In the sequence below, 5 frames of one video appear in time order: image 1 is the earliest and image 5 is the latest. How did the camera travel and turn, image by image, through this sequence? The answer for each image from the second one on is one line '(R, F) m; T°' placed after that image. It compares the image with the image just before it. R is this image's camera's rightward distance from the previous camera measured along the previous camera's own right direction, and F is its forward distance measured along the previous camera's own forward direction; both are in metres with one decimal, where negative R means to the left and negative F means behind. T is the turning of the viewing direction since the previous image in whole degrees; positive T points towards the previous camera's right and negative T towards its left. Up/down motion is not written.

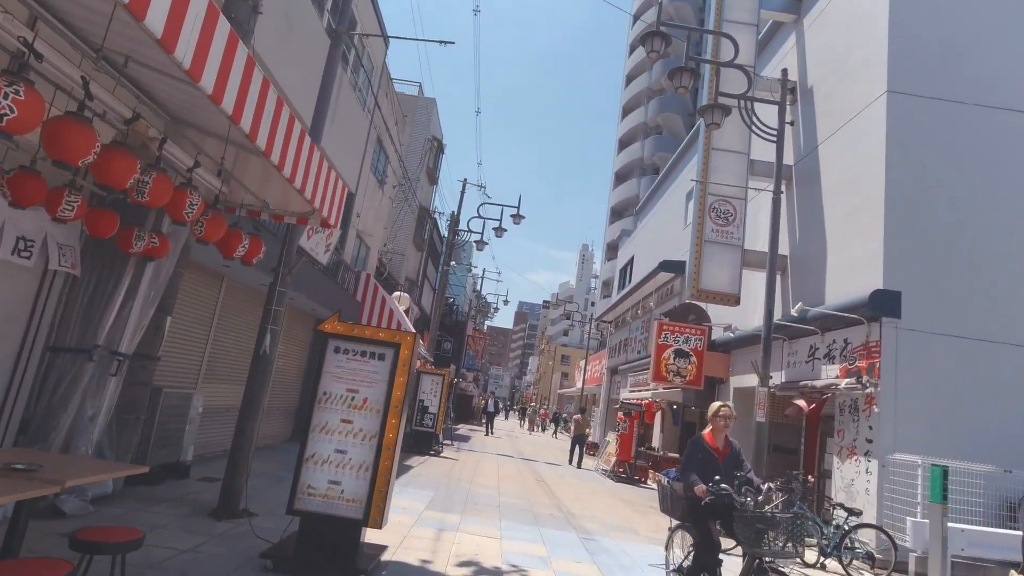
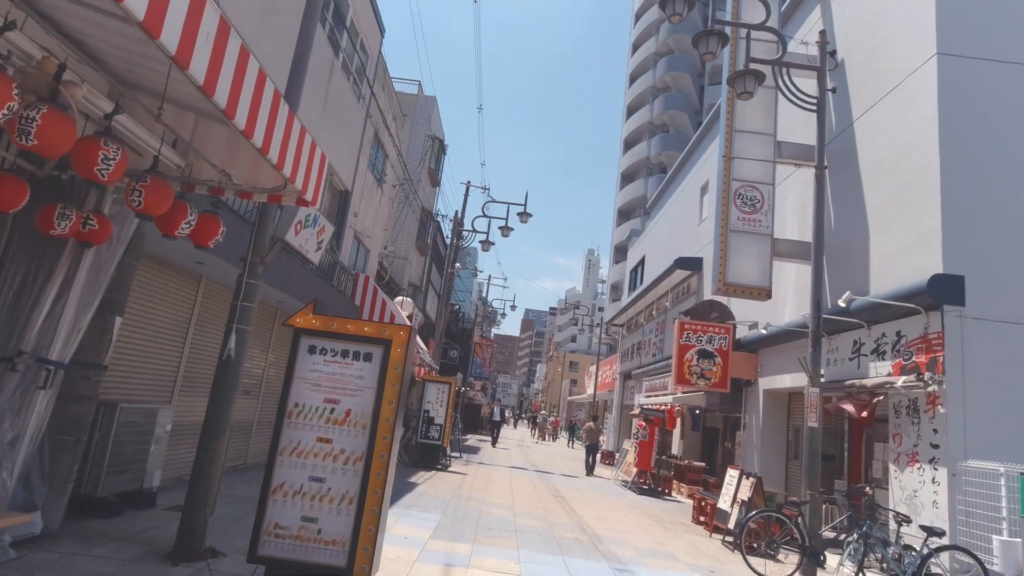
(-0.1, +1.0) m; -1°
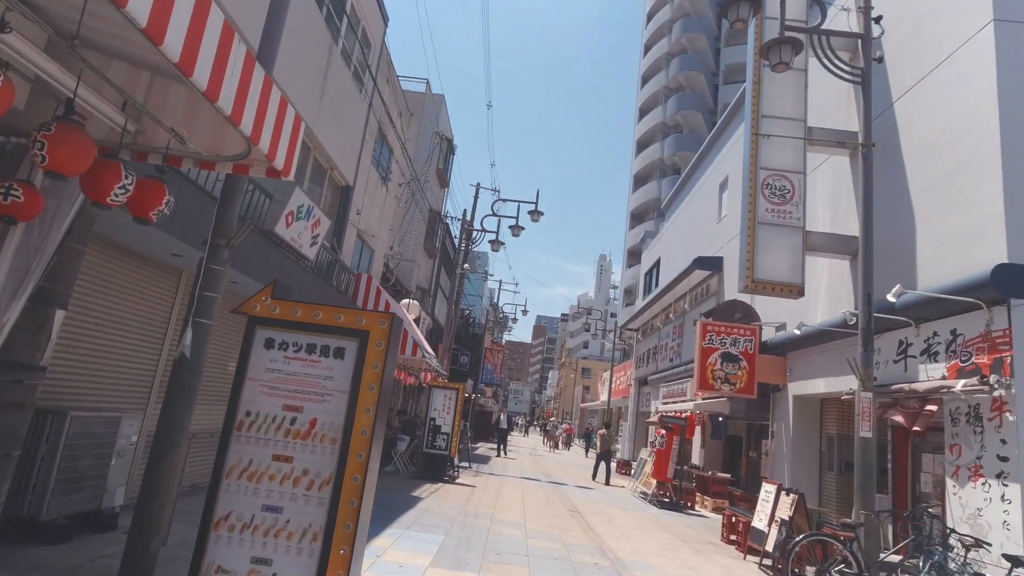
(0.0, +0.8) m; -1°
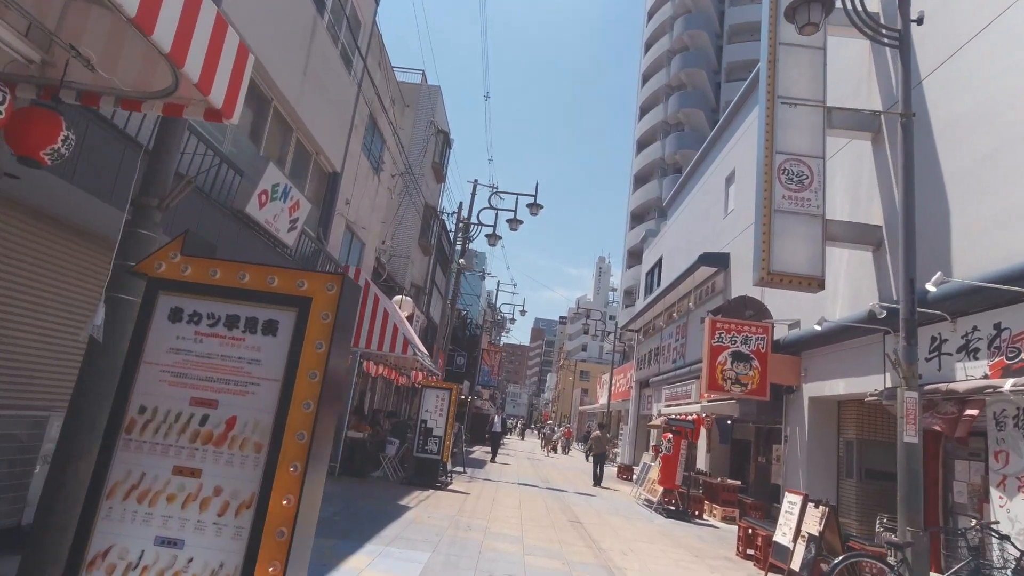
(0.0, +0.8) m; 0°
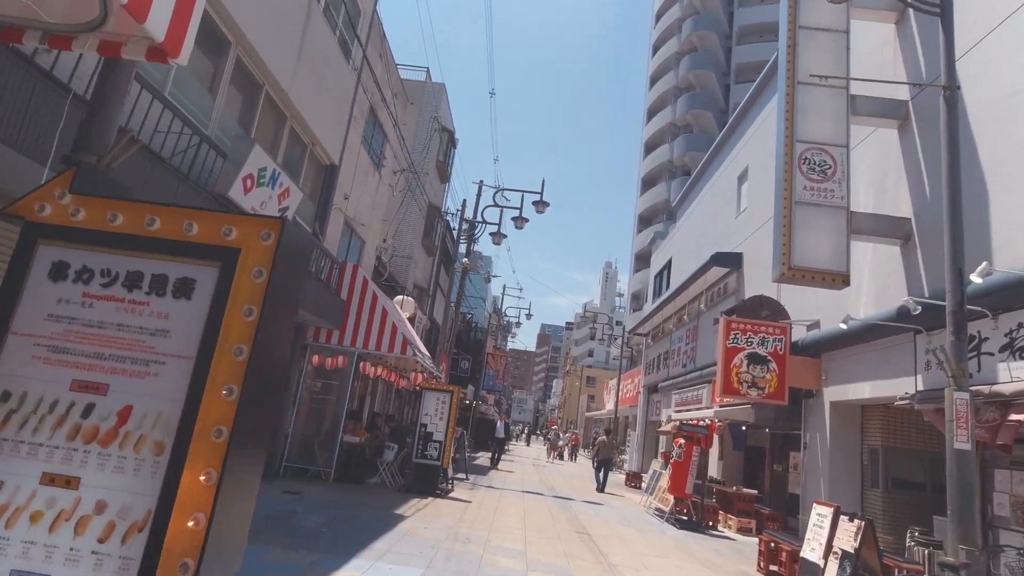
(0.0, +0.6) m; -1°
